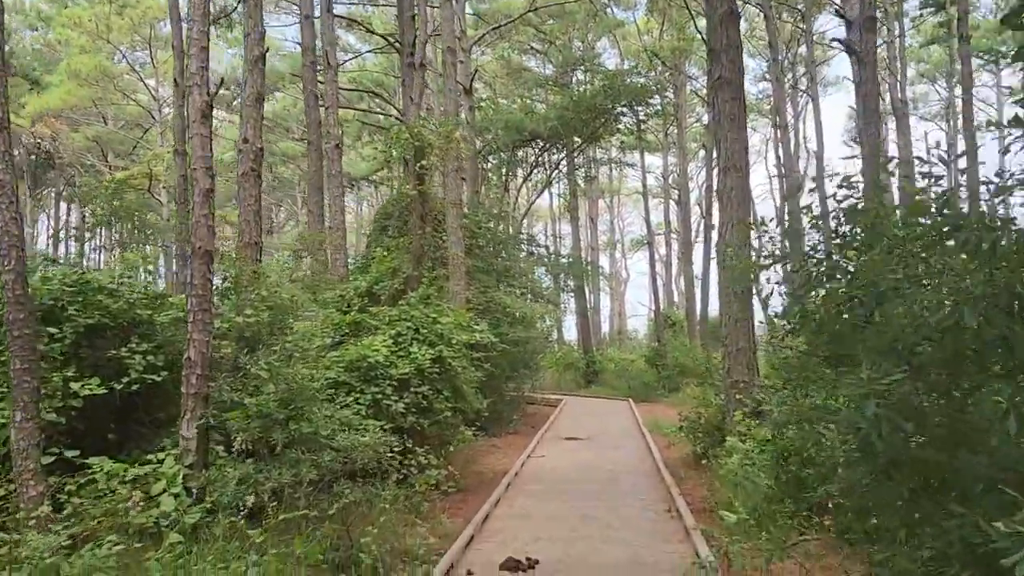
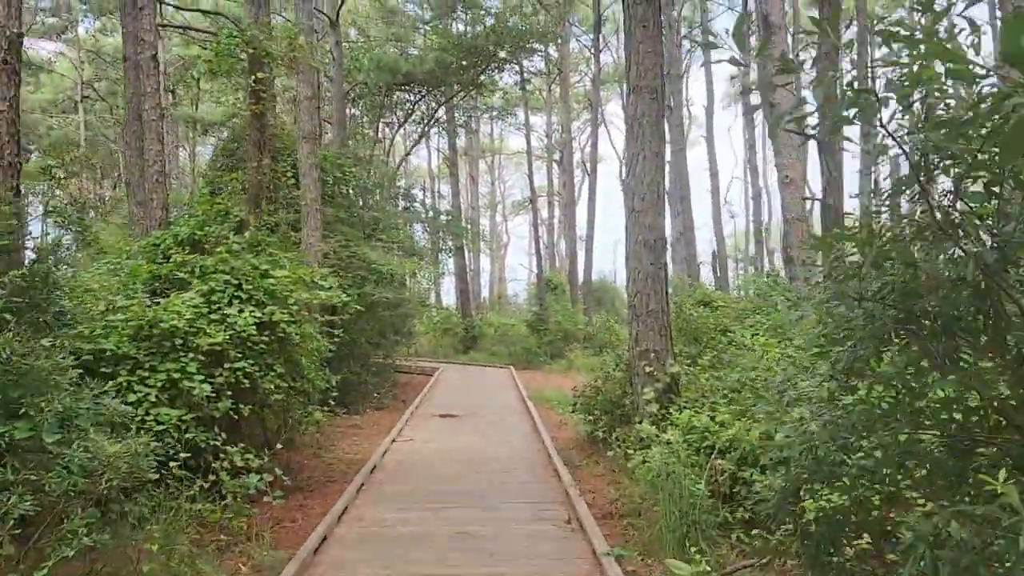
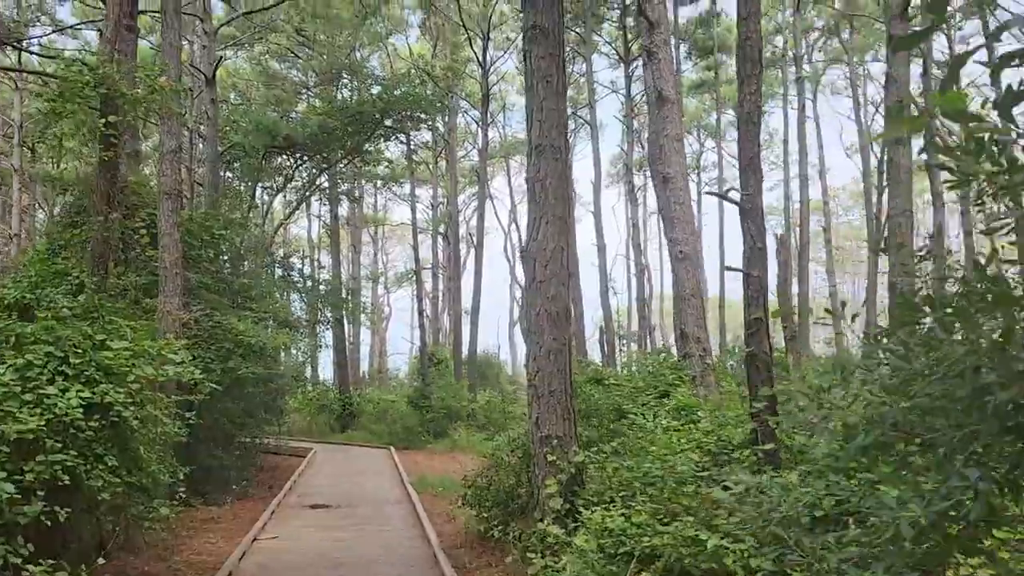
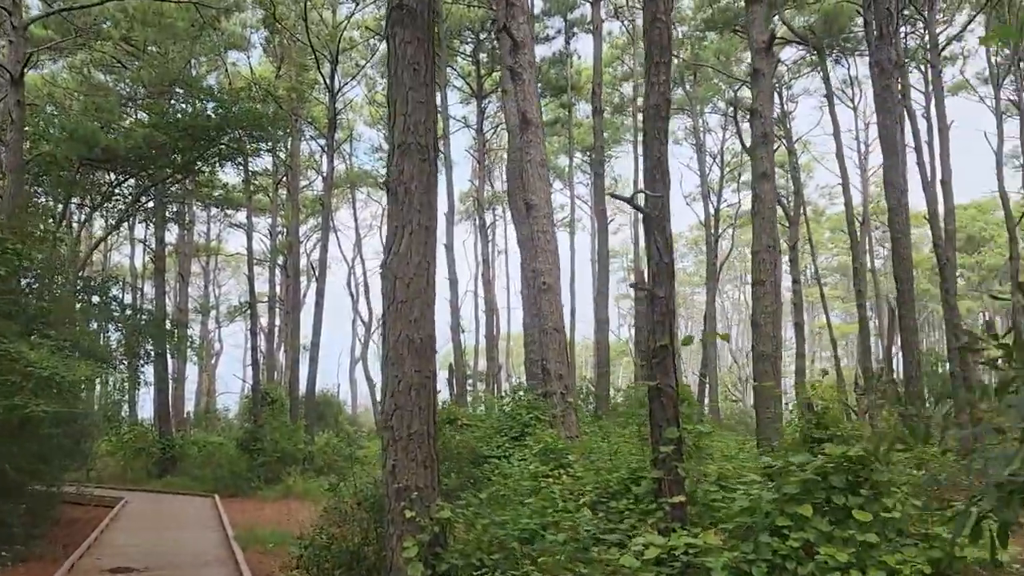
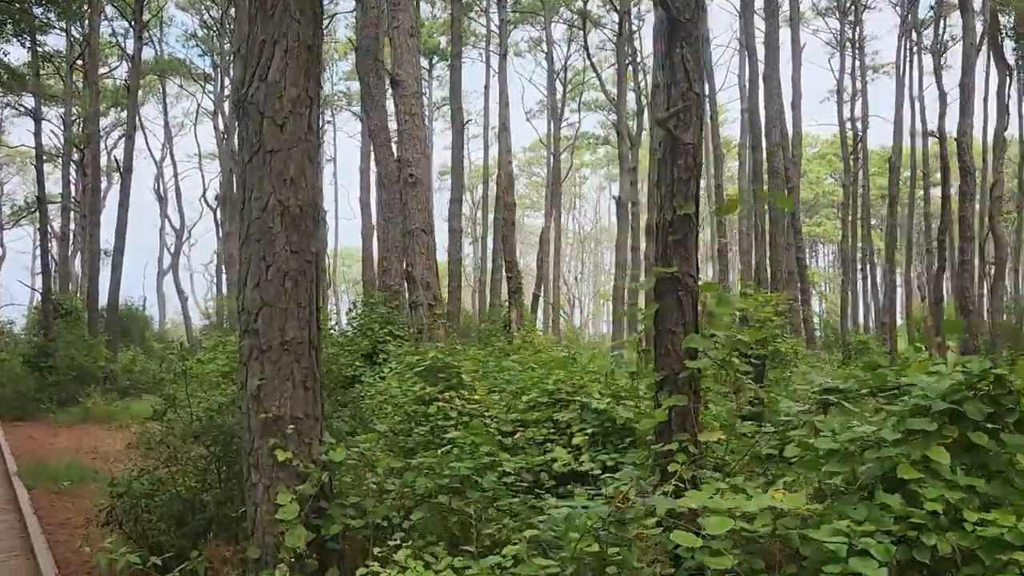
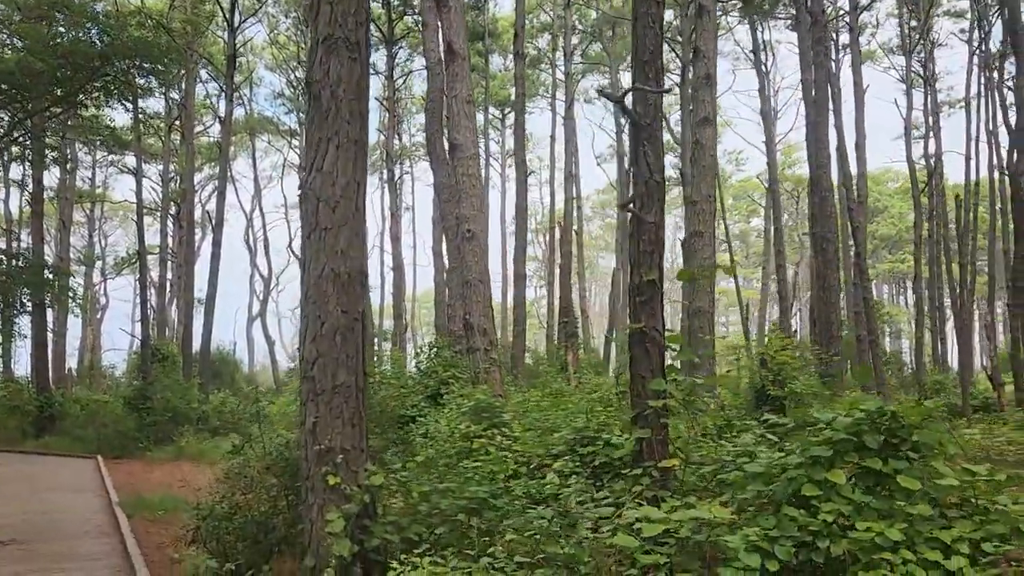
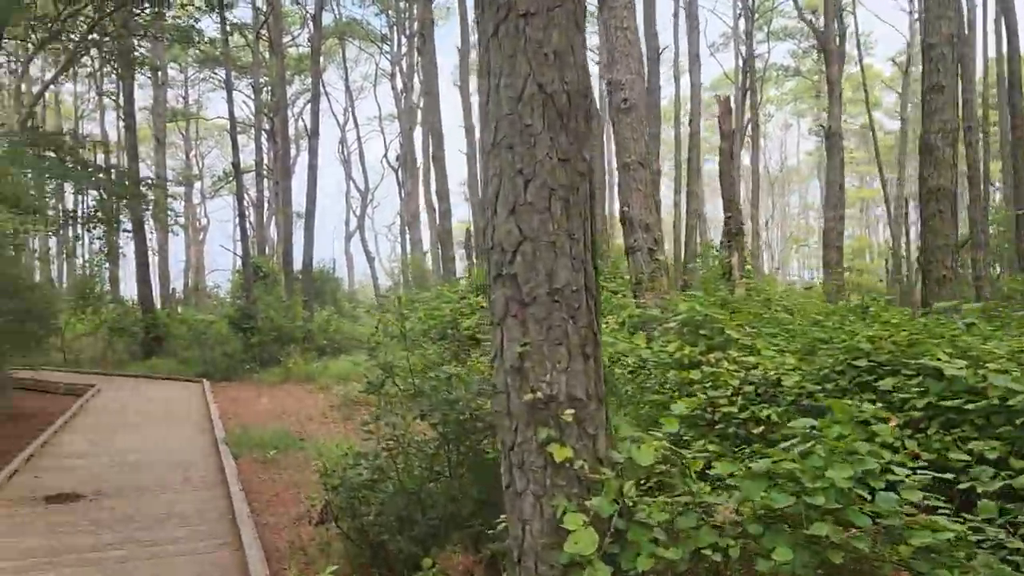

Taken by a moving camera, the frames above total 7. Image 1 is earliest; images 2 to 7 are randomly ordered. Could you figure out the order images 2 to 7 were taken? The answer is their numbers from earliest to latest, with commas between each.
2, 3, 4, 6, 5, 7
